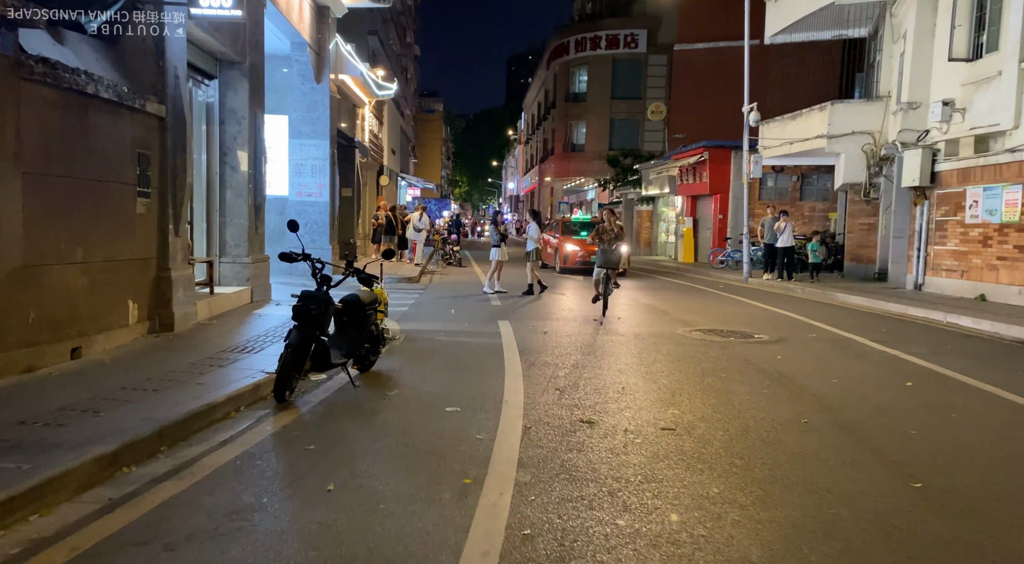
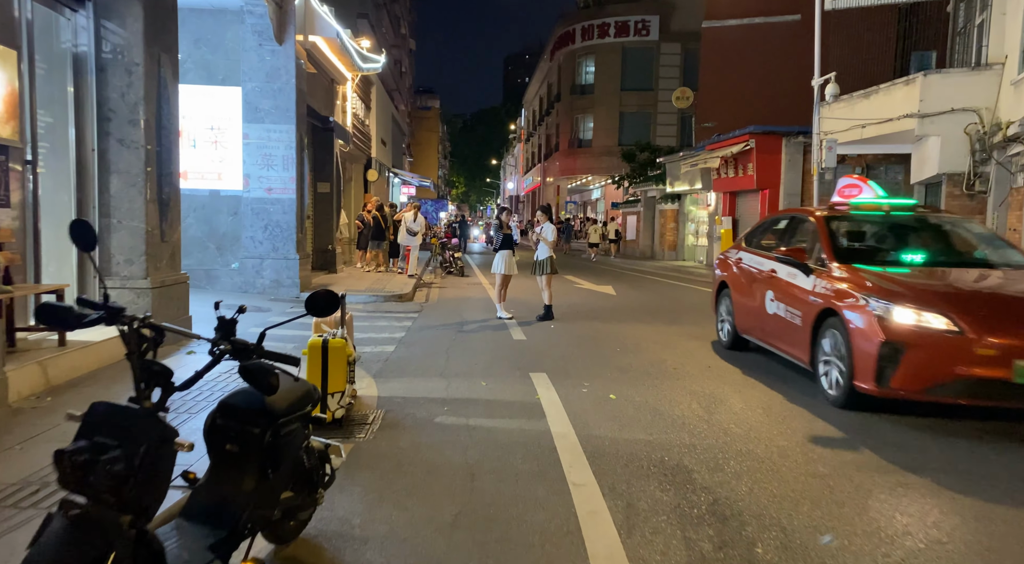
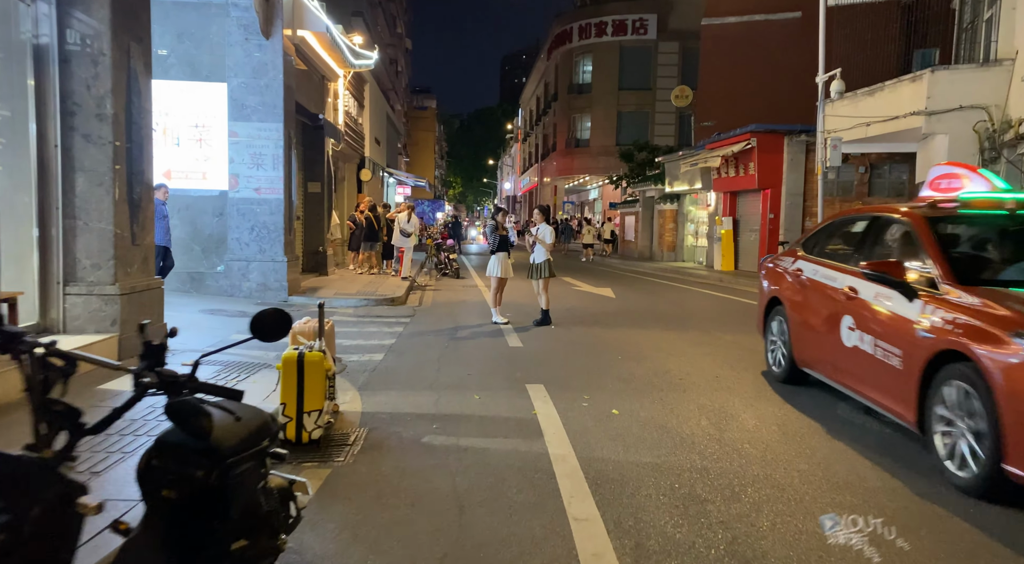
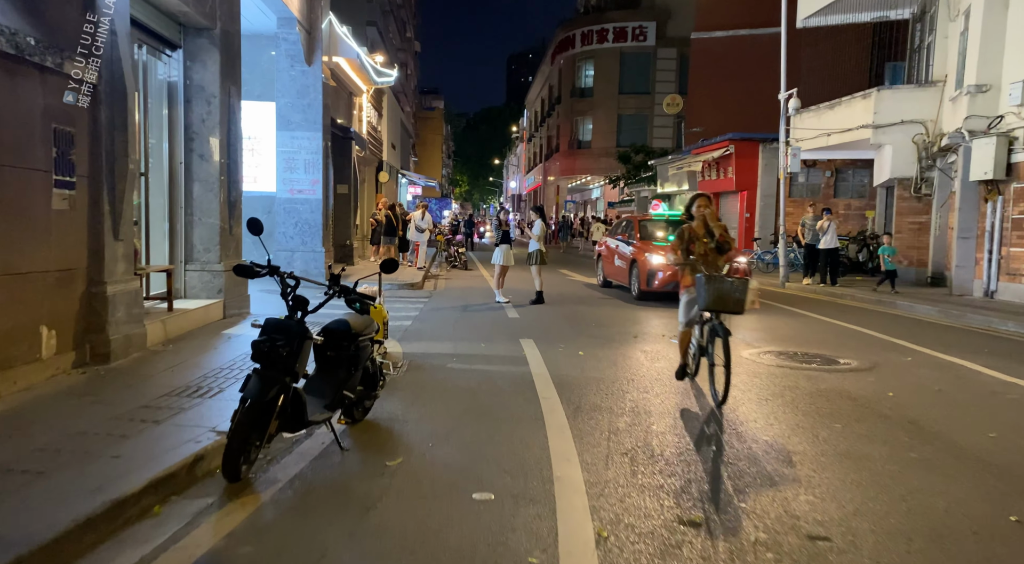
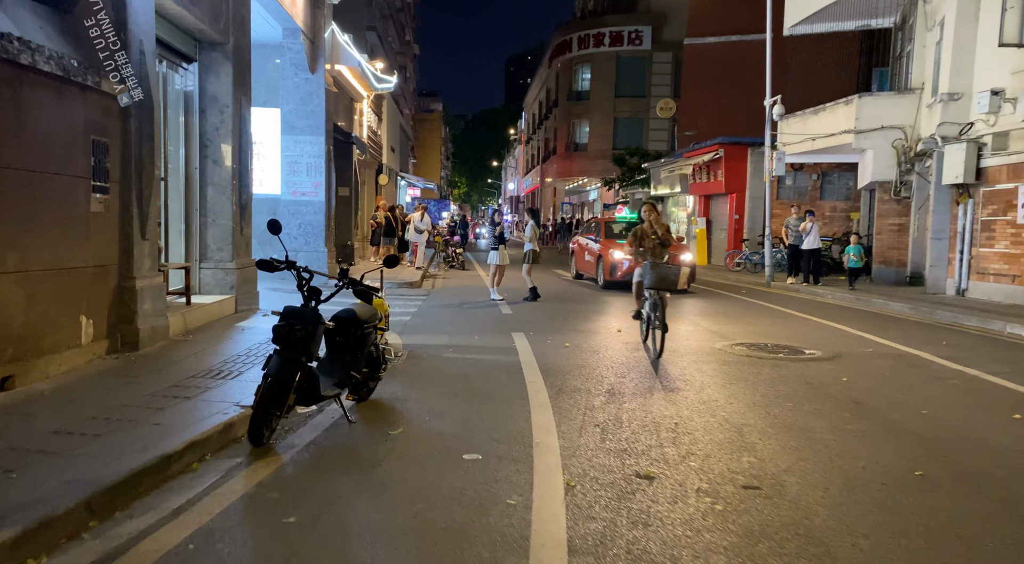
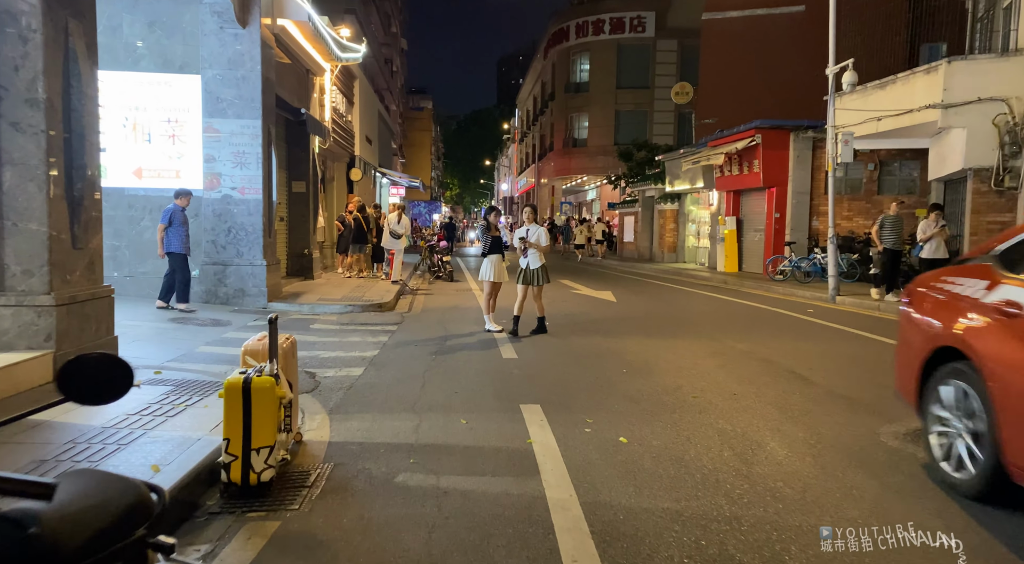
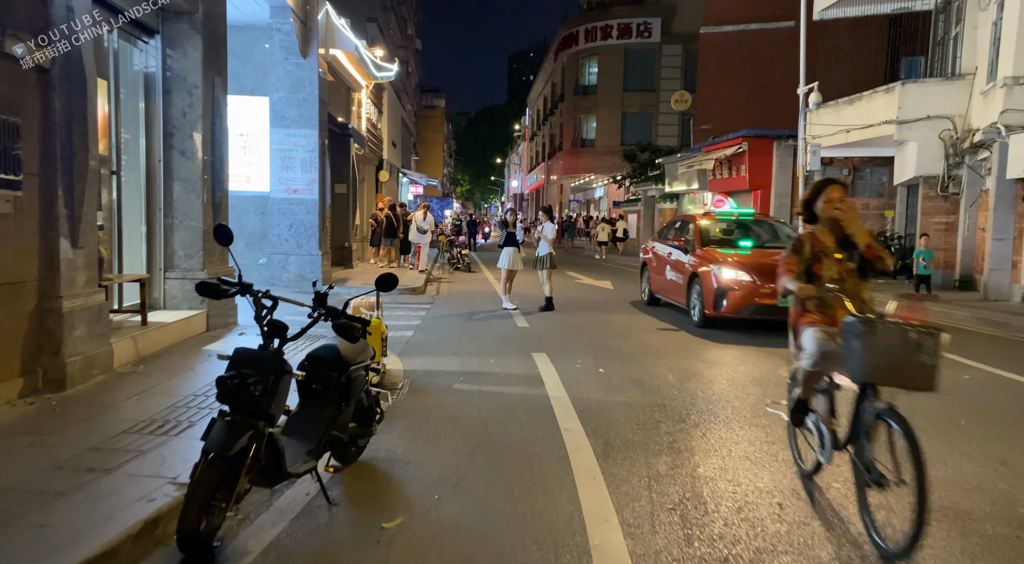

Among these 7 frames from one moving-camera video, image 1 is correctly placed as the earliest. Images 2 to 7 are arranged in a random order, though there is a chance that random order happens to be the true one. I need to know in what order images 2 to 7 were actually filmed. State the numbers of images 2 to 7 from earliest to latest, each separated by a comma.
5, 4, 7, 2, 3, 6
